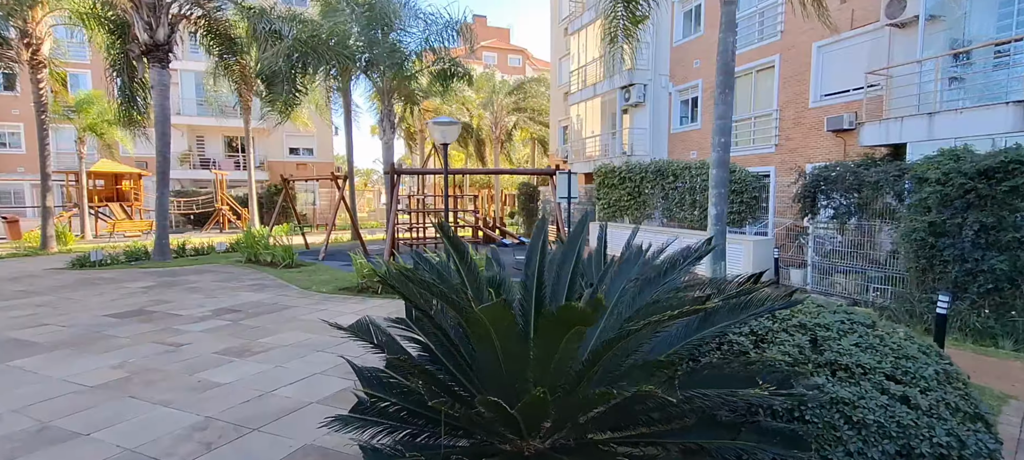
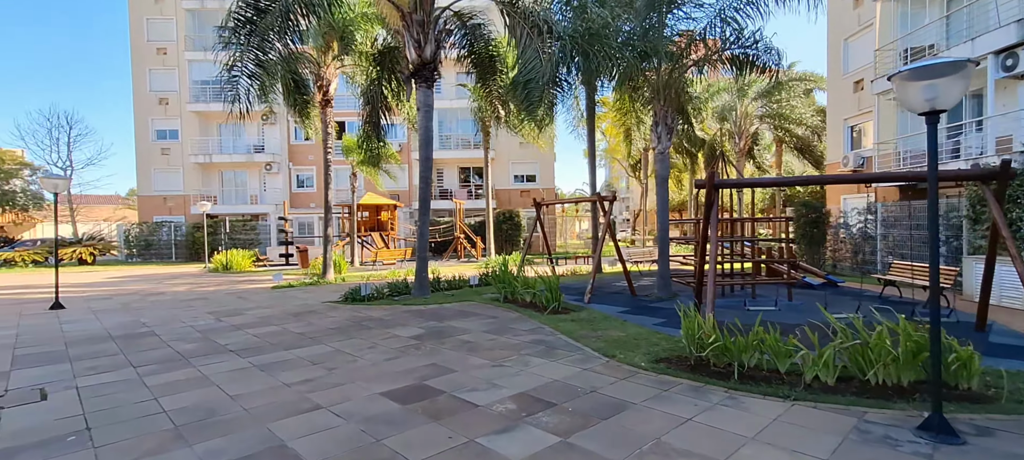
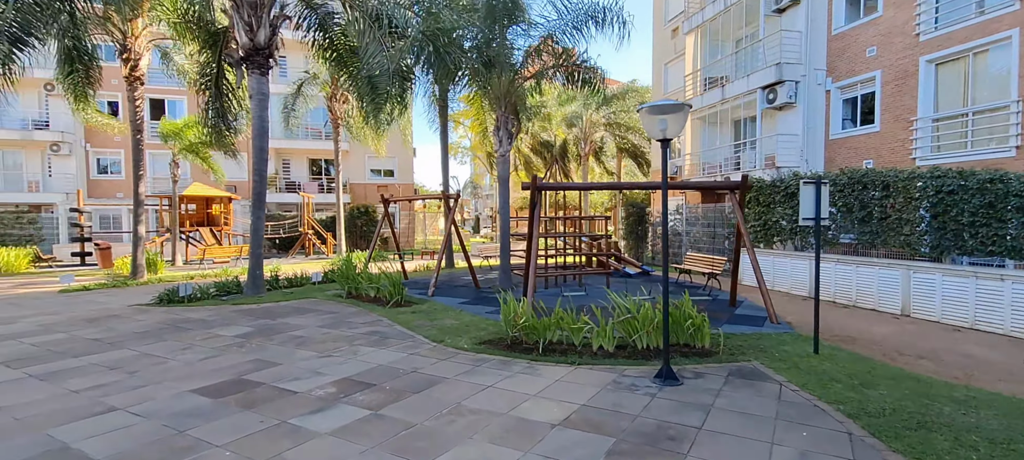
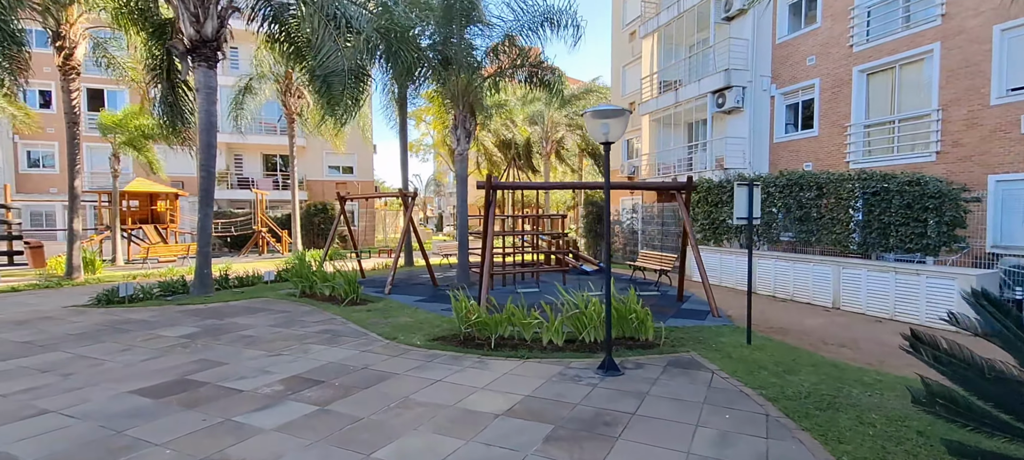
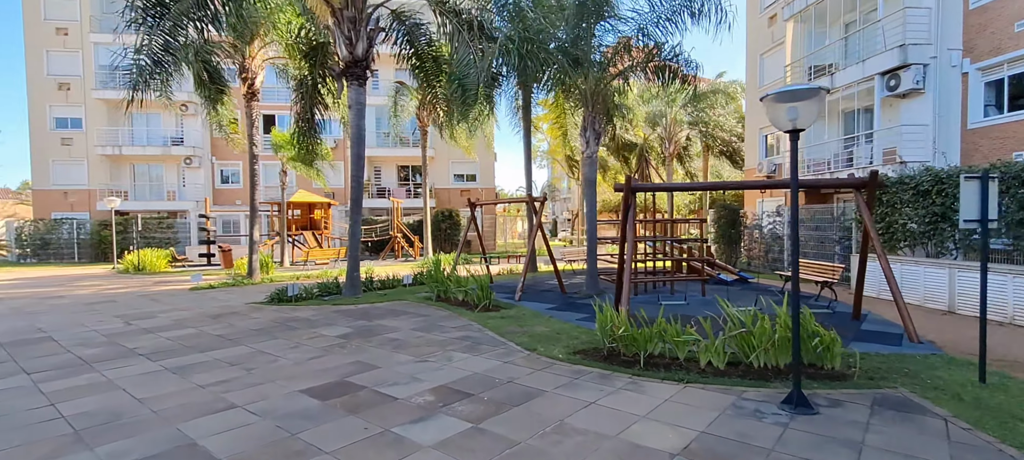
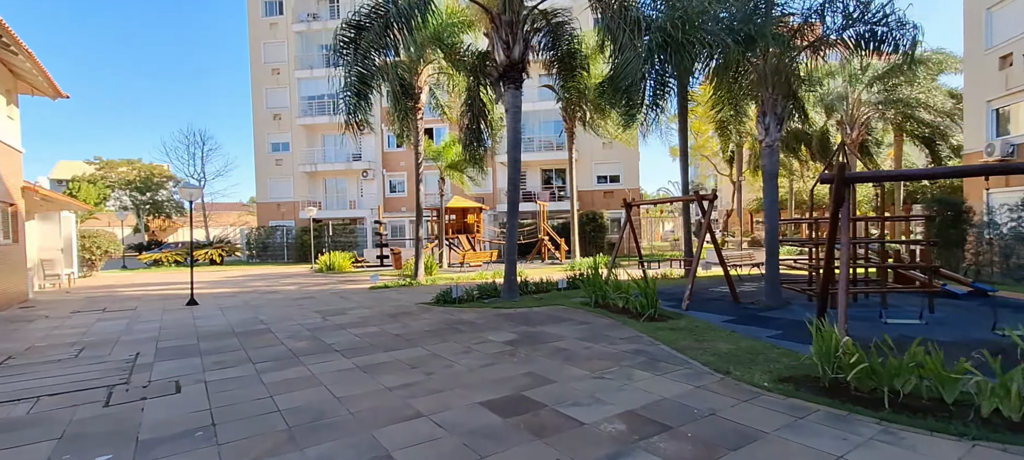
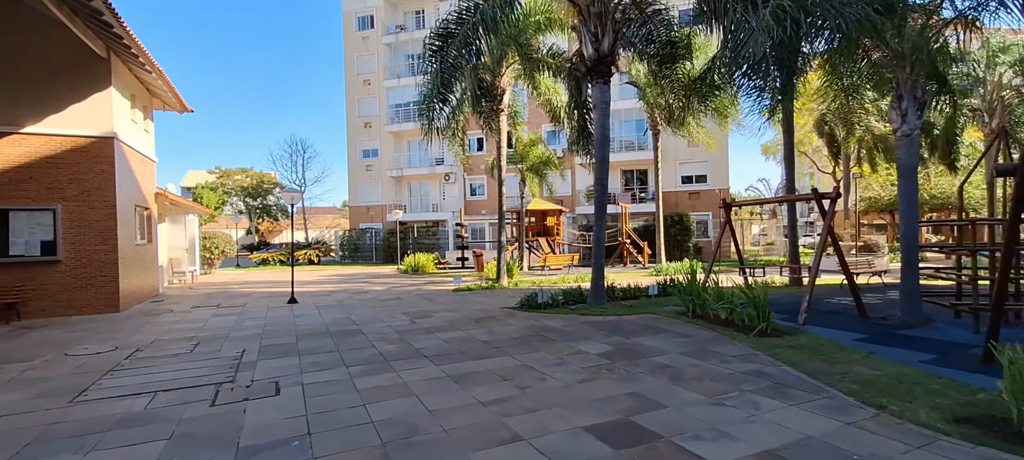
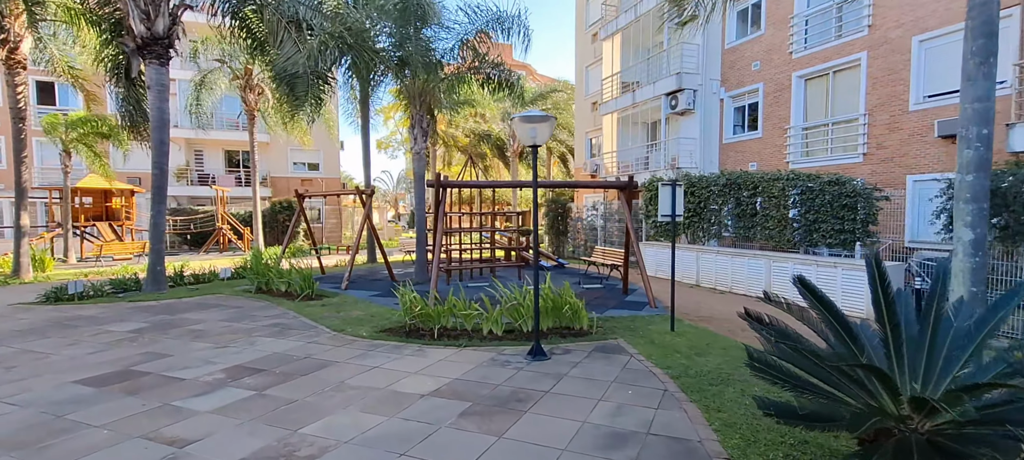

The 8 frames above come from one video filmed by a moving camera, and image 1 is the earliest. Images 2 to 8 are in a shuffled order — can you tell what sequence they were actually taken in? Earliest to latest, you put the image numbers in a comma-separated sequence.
8, 4, 3, 5, 2, 6, 7
